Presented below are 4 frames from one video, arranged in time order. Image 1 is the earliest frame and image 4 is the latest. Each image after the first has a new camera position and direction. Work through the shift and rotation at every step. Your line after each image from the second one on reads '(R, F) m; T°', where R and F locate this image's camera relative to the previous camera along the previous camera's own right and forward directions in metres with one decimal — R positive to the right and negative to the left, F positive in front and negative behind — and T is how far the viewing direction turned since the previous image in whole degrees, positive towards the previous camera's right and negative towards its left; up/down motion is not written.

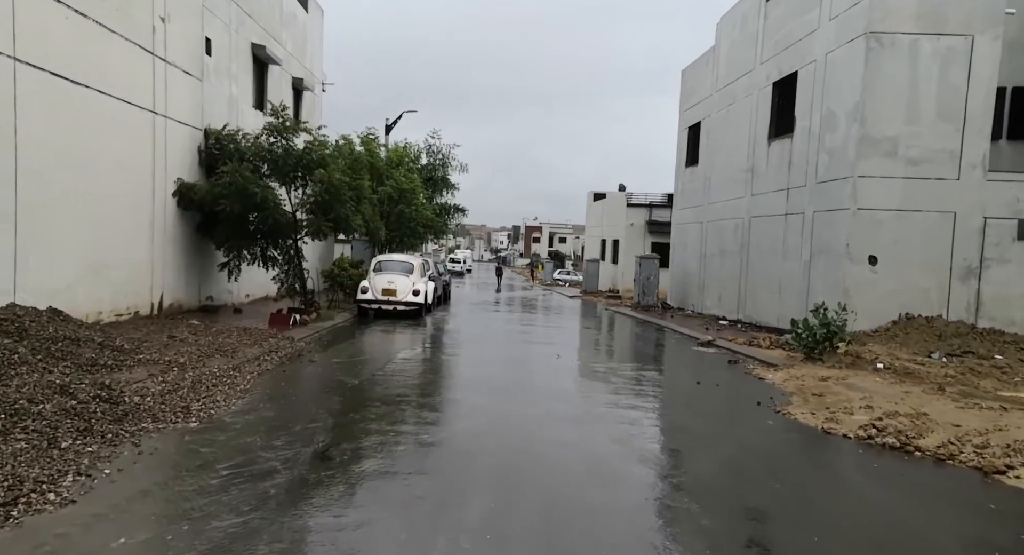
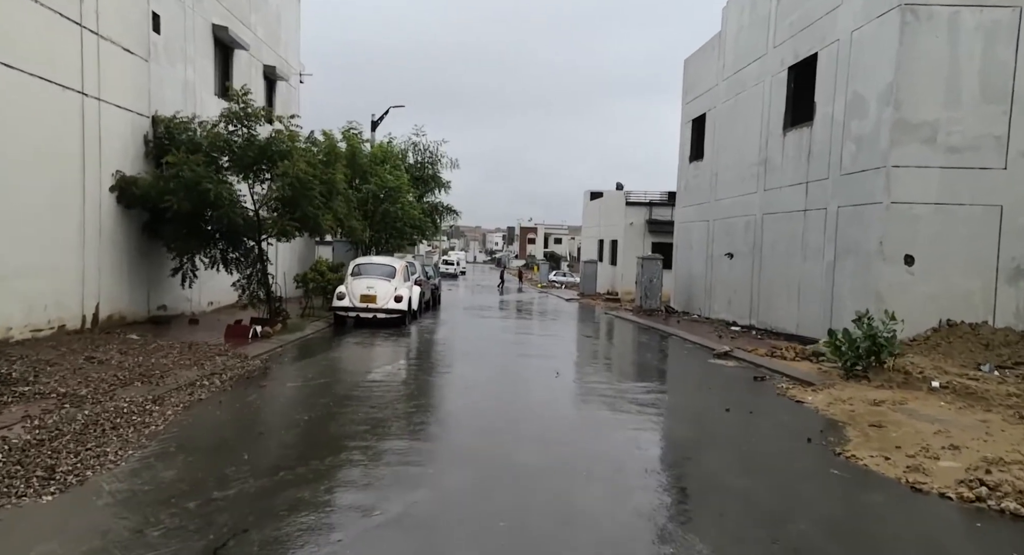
(+0.1, +2.0) m; 0°
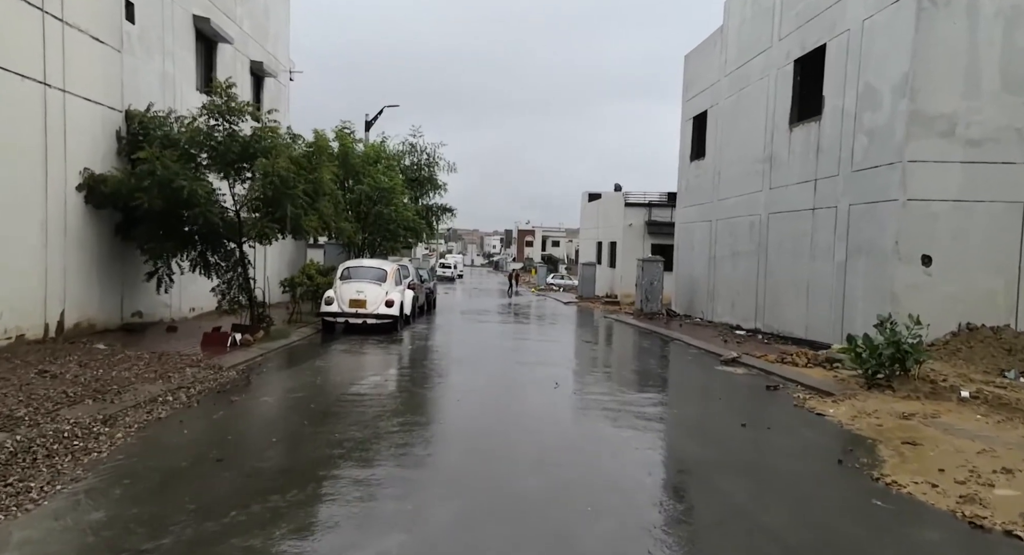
(0.0, +0.9) m; 0°
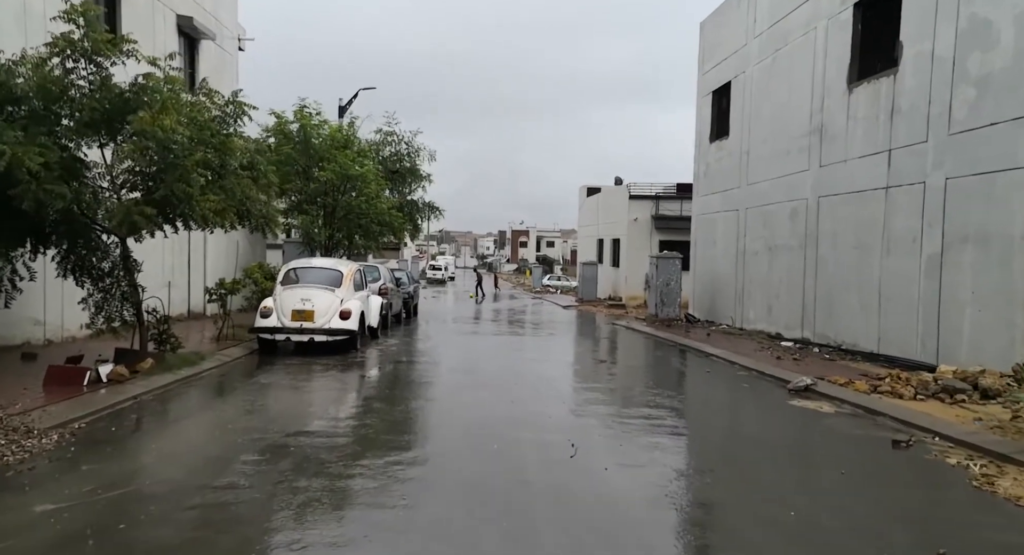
(+0.1, +4.3) m; 0°
